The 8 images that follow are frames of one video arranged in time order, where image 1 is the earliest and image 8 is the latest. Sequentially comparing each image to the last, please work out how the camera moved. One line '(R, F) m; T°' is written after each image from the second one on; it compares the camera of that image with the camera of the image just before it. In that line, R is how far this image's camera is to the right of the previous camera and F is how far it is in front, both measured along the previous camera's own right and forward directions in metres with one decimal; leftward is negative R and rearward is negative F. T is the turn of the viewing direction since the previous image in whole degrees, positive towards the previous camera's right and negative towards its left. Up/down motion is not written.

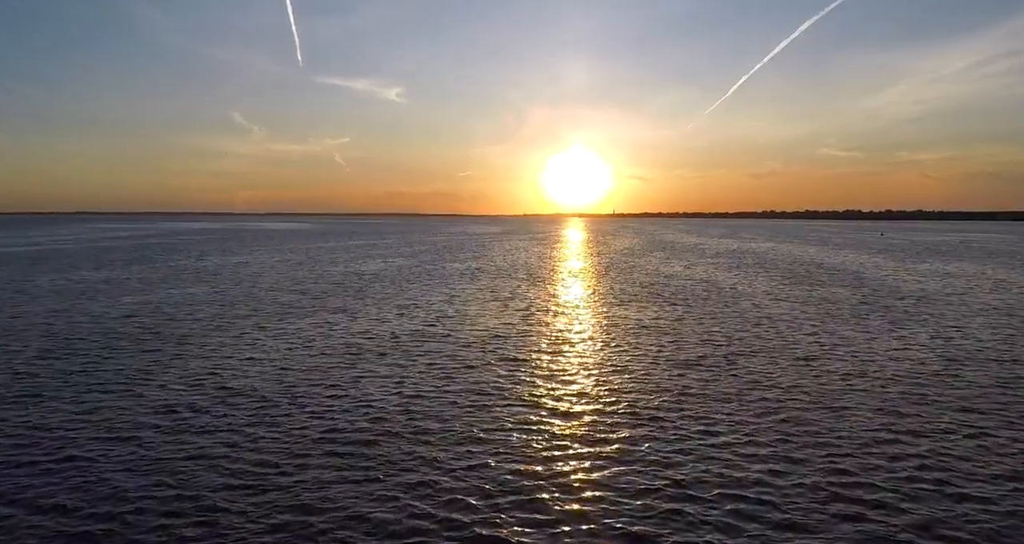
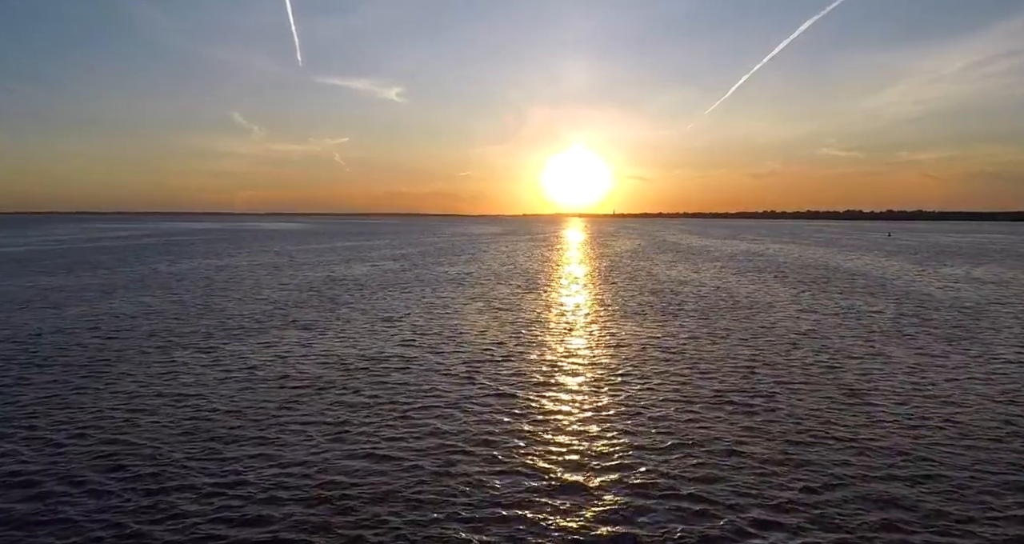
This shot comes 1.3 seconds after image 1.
(+0.3, +3.8) m; 0°
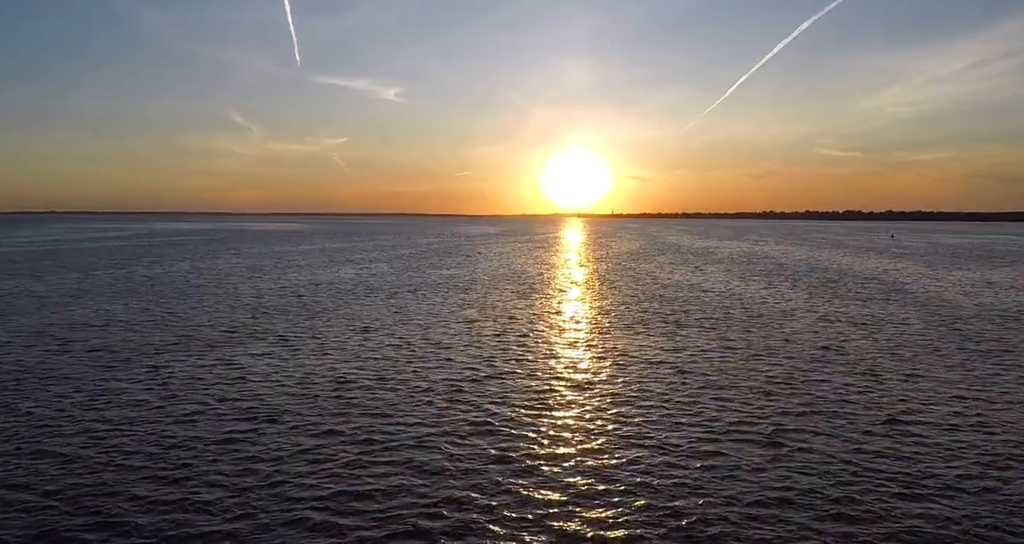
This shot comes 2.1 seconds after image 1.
(+0.3, +2.4) m; 0°
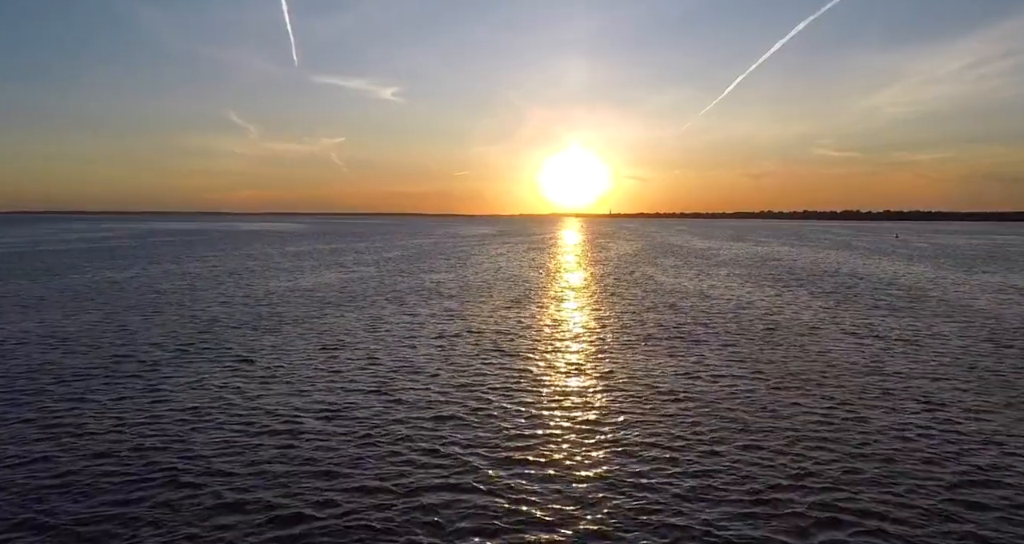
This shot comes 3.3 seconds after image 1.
(+0.3, +3.0) m; 0°
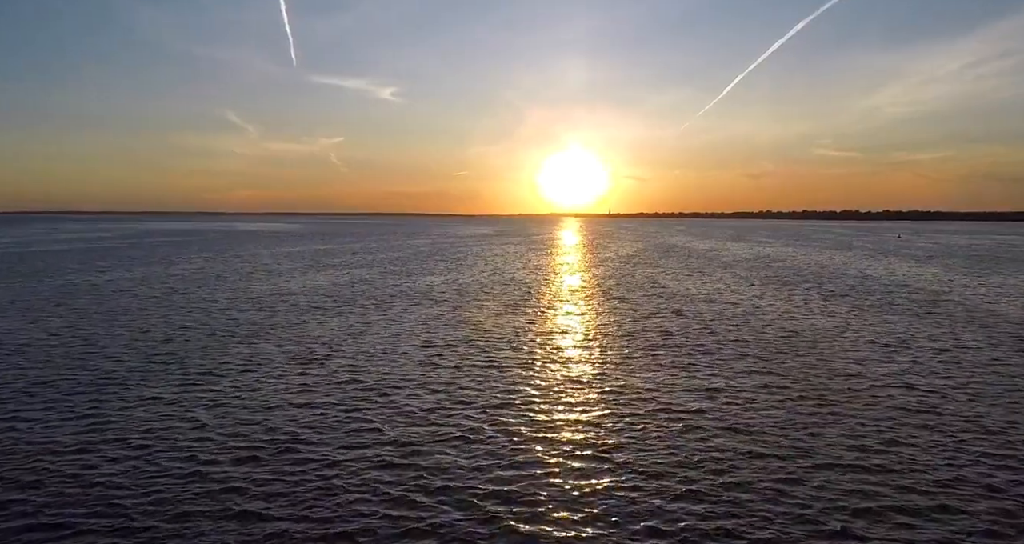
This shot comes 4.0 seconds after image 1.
(+0.1, +1.7) m; 0°
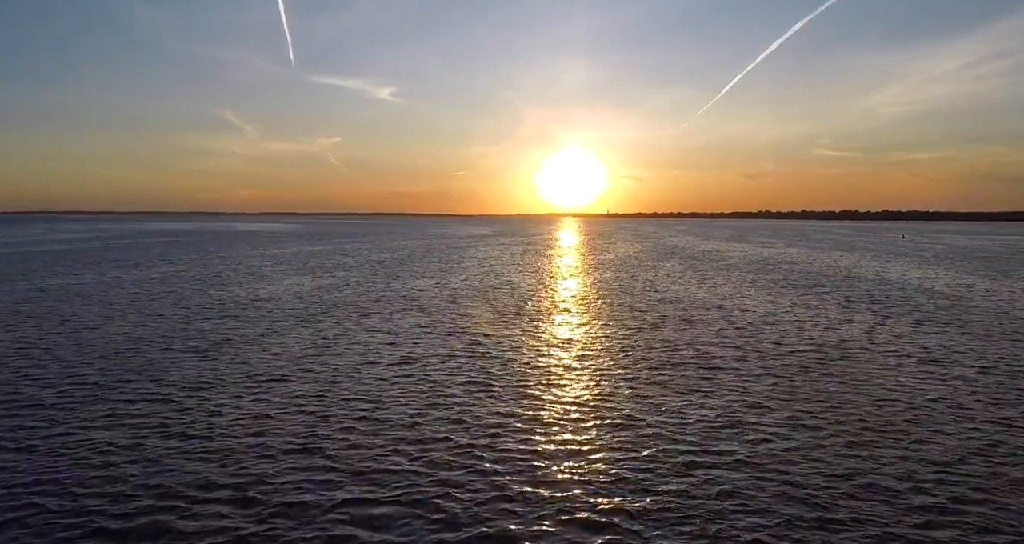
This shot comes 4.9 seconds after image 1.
(+0.2, +2.4) m; 0°
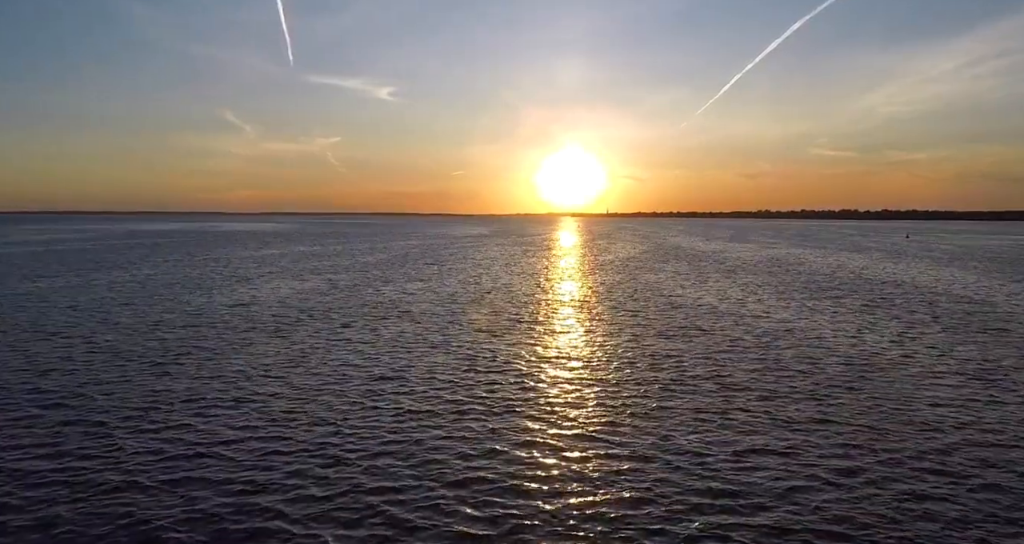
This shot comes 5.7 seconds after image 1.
(+0.1, +2.1) m; 0°
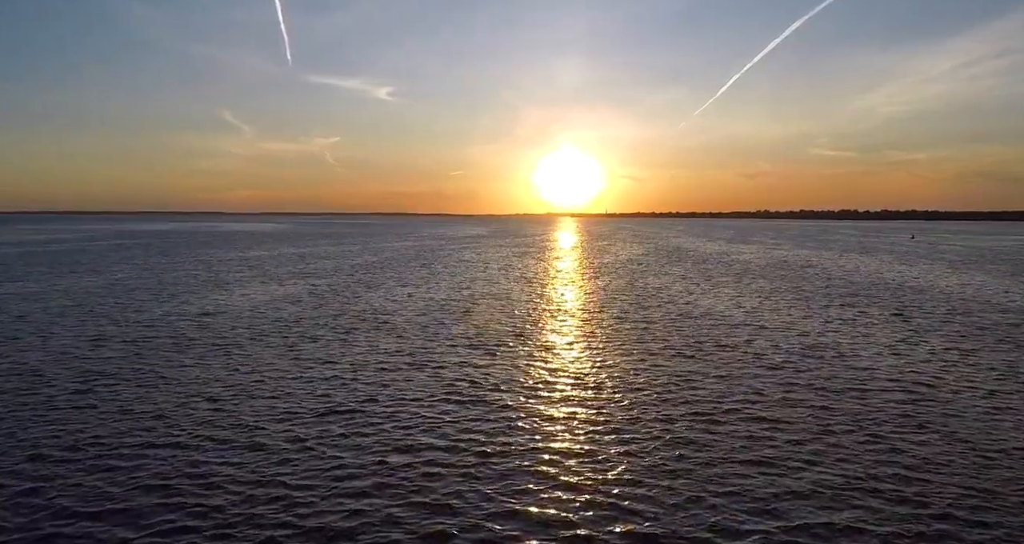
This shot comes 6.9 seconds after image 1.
(+0.2, +2.7) m; 0°
